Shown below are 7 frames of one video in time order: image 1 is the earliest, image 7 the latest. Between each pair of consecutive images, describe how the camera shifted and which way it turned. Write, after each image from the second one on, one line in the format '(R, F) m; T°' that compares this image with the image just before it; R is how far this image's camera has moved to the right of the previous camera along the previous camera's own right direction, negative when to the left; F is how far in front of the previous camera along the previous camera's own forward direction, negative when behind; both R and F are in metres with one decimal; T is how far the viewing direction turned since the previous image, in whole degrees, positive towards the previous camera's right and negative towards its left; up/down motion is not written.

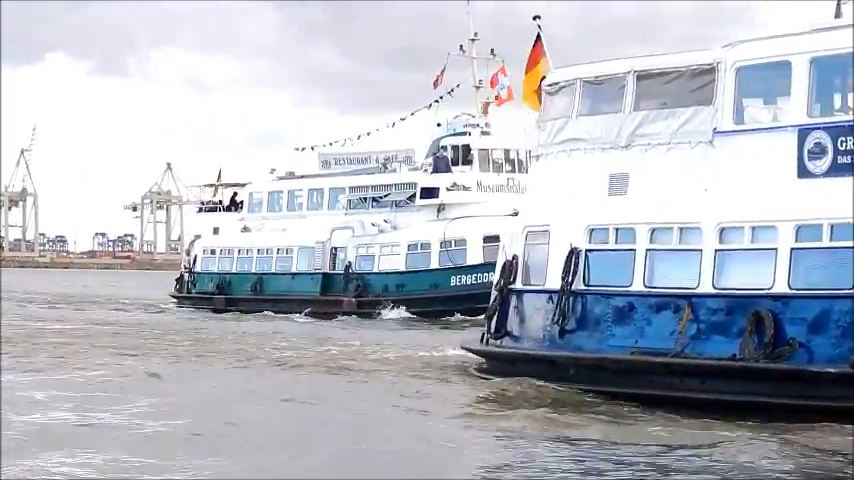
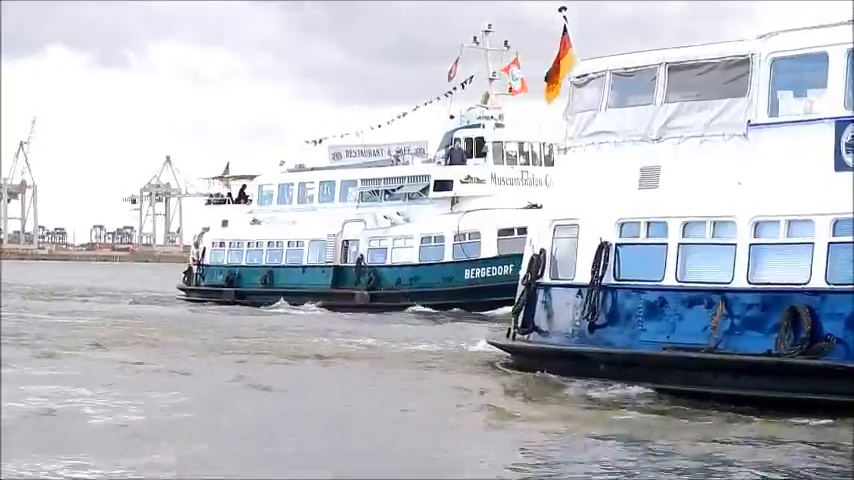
(-0.4, +0.2) m; 0°
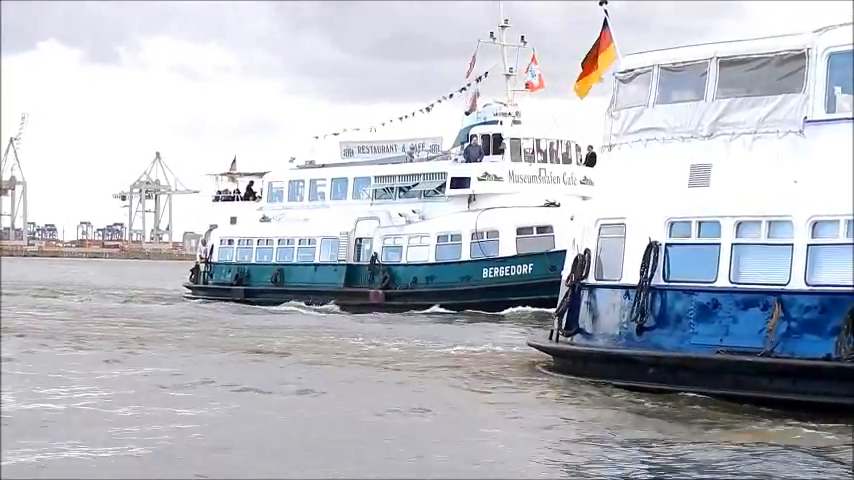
(-0.7, +0.4) m; 0°
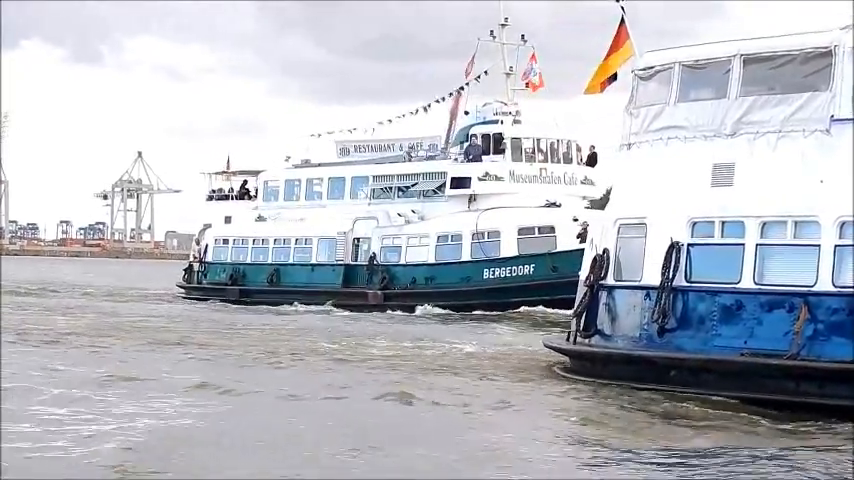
(-0.4, +0.3) m; +1°
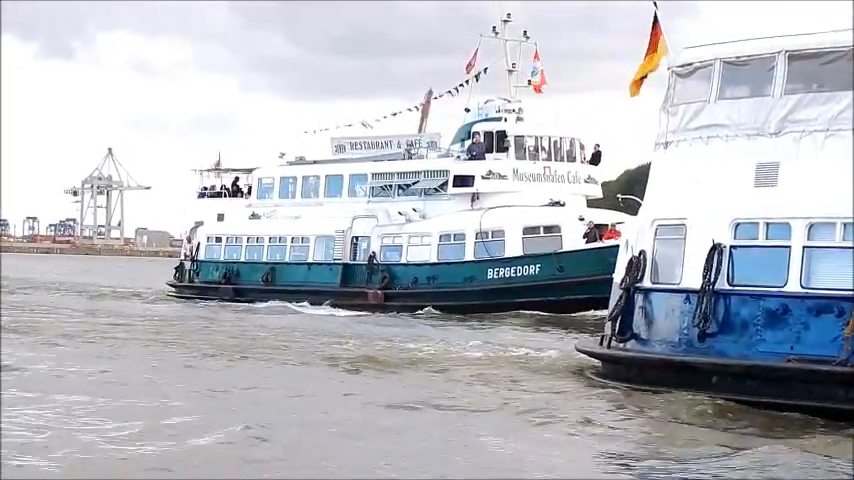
(-0.7, +0.5) m; +1°
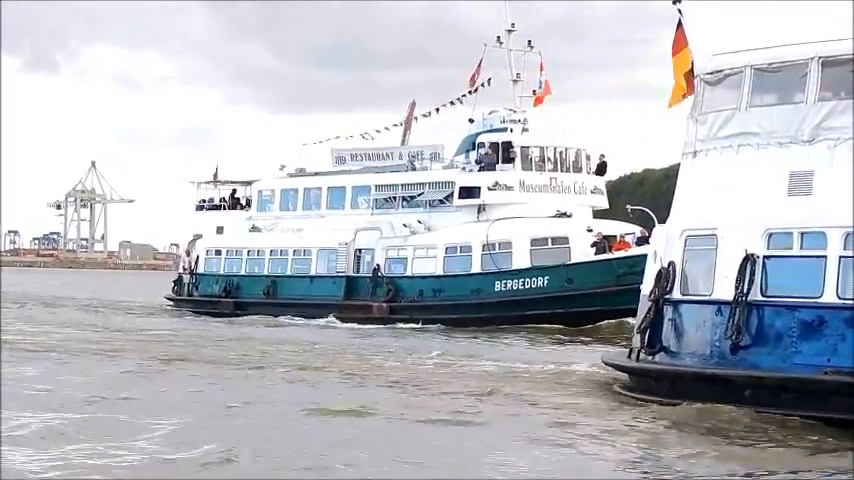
(-0.5, +0.3) m; +1°
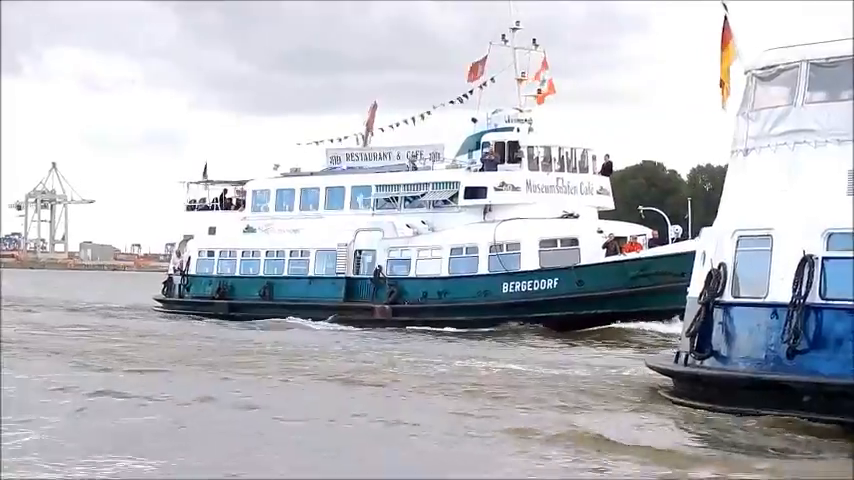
(-0.9, +0.6) m; +1°
